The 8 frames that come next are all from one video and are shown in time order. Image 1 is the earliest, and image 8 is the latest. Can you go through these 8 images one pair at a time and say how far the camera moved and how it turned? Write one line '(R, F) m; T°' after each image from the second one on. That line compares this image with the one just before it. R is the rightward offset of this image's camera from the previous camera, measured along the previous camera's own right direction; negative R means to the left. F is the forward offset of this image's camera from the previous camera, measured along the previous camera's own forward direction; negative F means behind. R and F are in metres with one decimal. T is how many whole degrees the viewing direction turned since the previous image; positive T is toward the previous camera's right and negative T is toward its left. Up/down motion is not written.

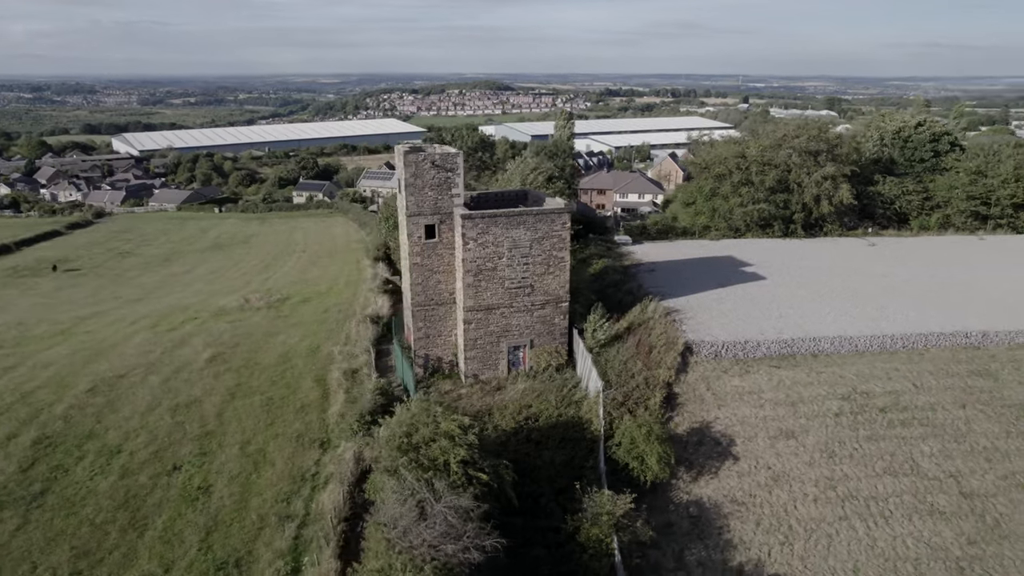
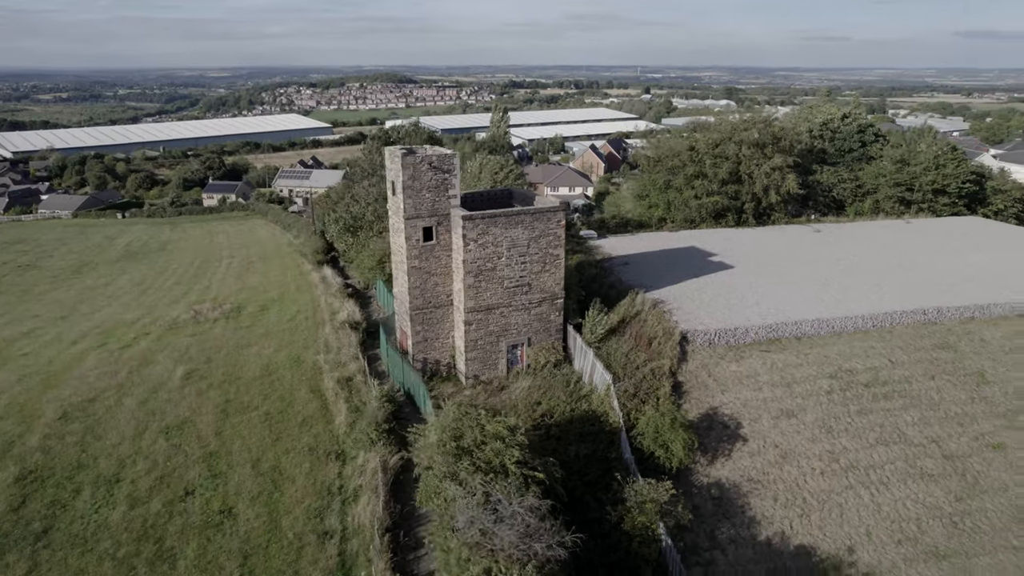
(-1.9, -0.1) m; +7°
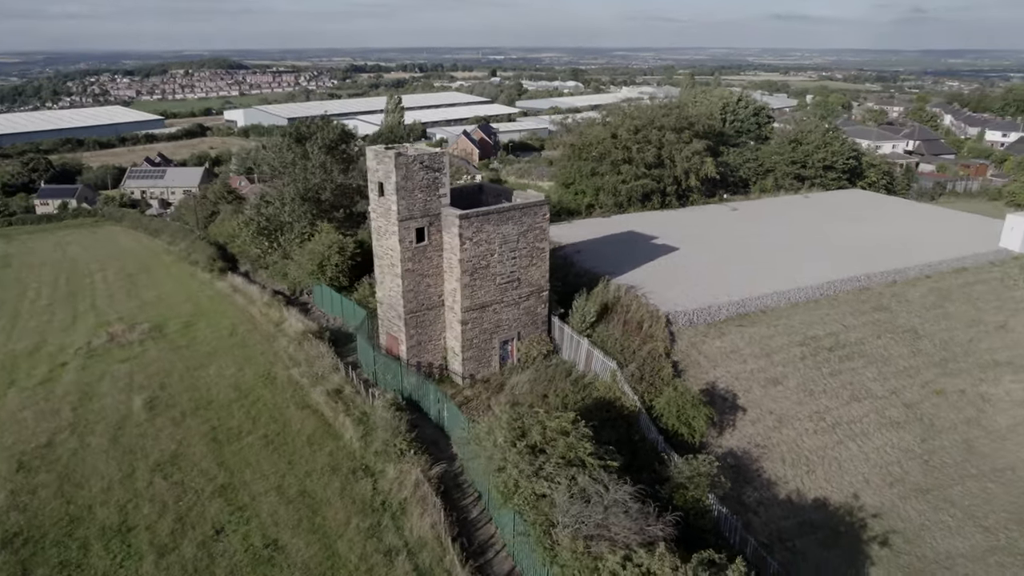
(-3.0, +0.1) m; +12°
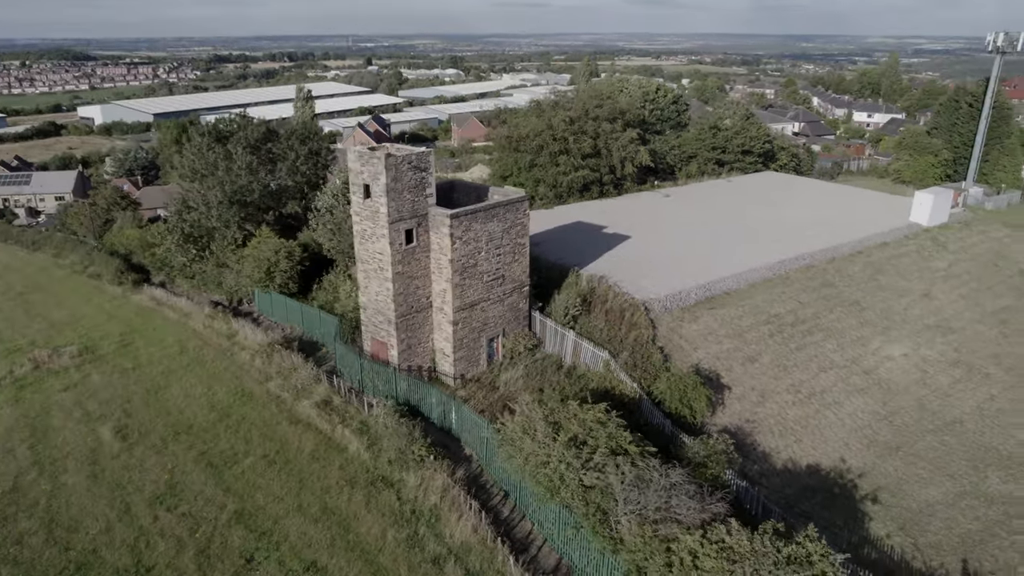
(-2.2, +0.1) m; +9°
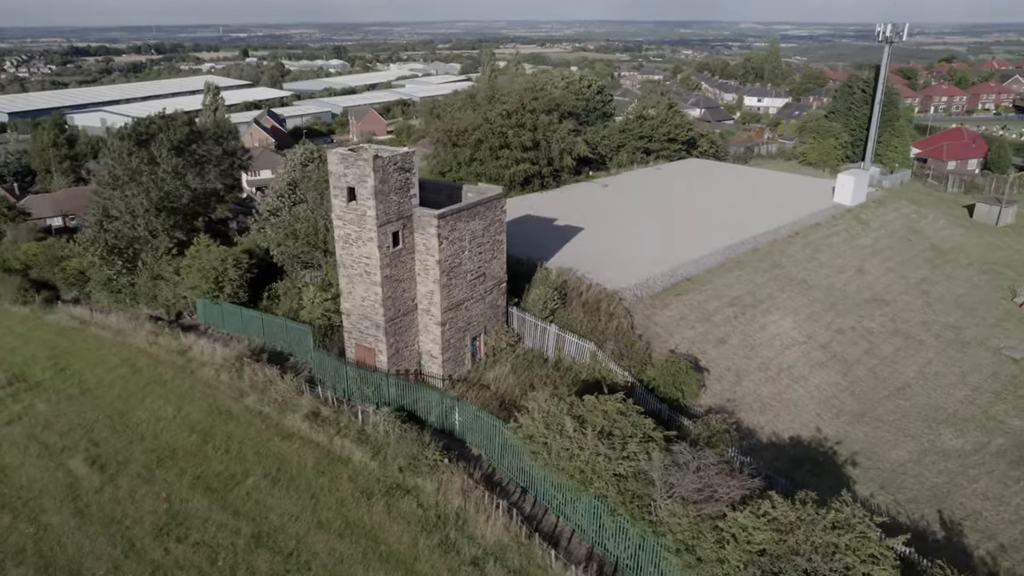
(-2.0, +0.1) m; +9°
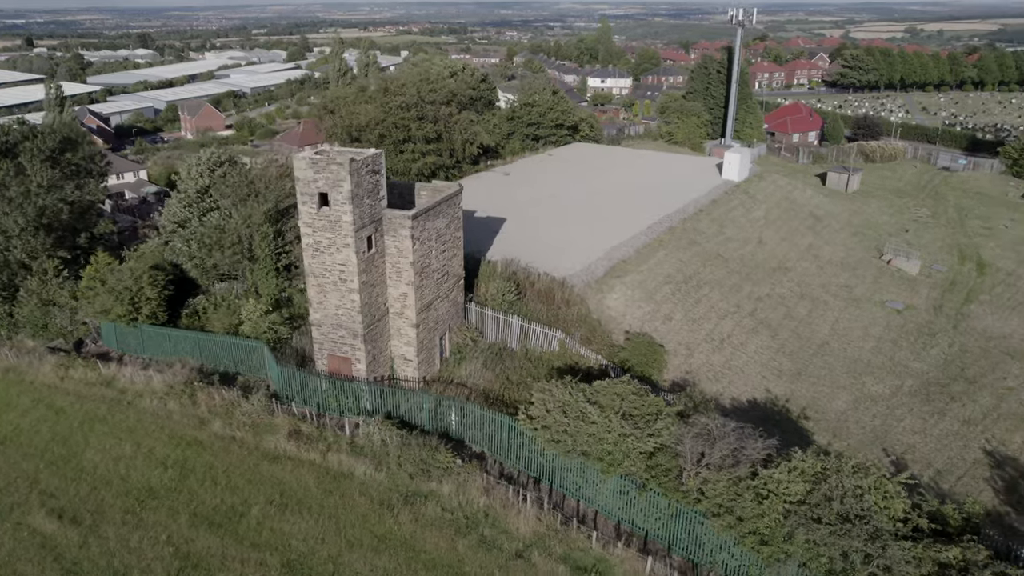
(-2.7, +0.1) m; +13°
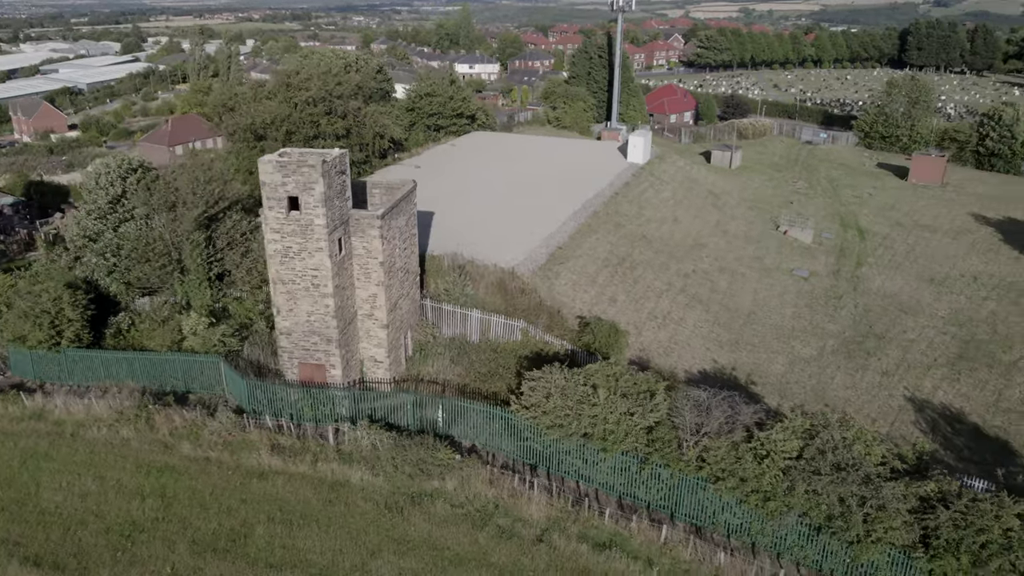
(-2.1, 0.0) m; +10°
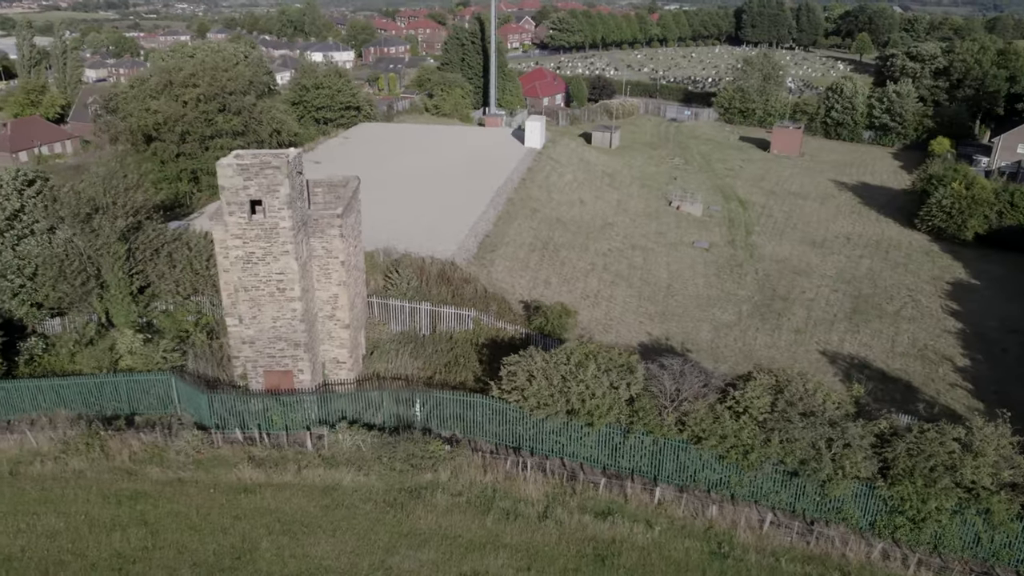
(-2.1, -0.1) m; +11°
